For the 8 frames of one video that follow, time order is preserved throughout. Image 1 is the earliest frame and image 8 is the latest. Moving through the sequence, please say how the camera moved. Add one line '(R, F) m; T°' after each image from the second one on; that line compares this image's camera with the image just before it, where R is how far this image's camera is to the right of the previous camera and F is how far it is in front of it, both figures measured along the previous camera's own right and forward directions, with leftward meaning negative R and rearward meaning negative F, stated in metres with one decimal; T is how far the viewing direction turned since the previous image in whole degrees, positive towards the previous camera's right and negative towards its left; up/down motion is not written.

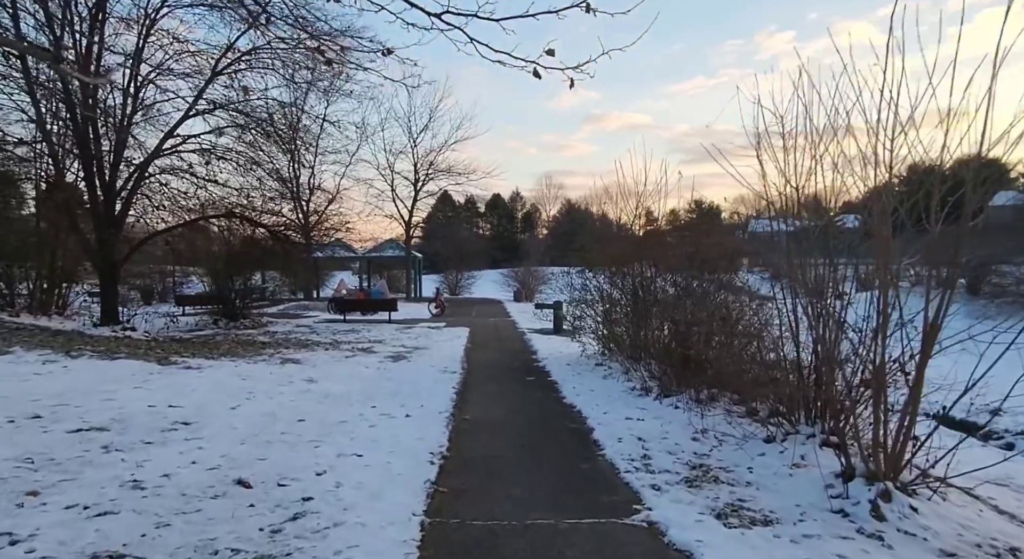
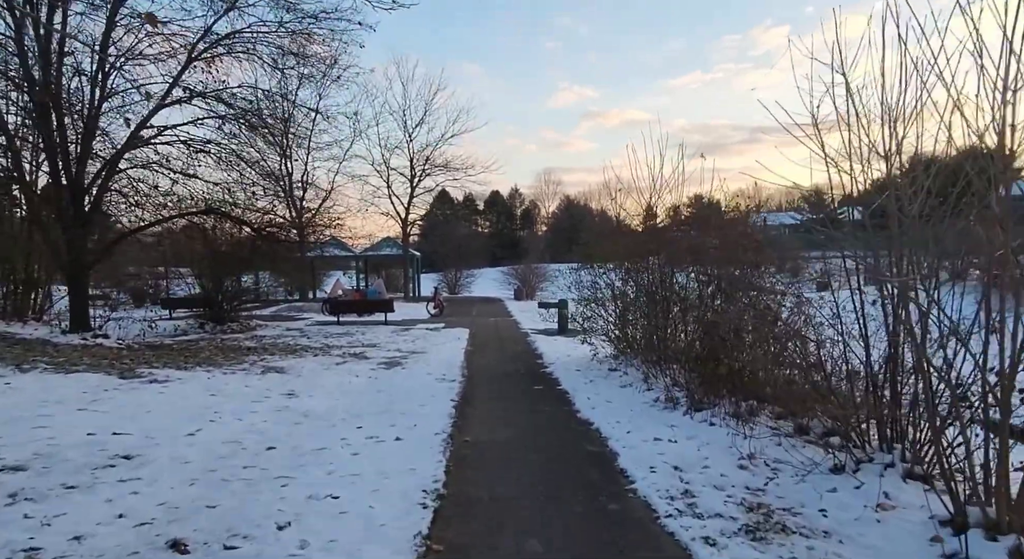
(-0.1, +1.0) m; 0°
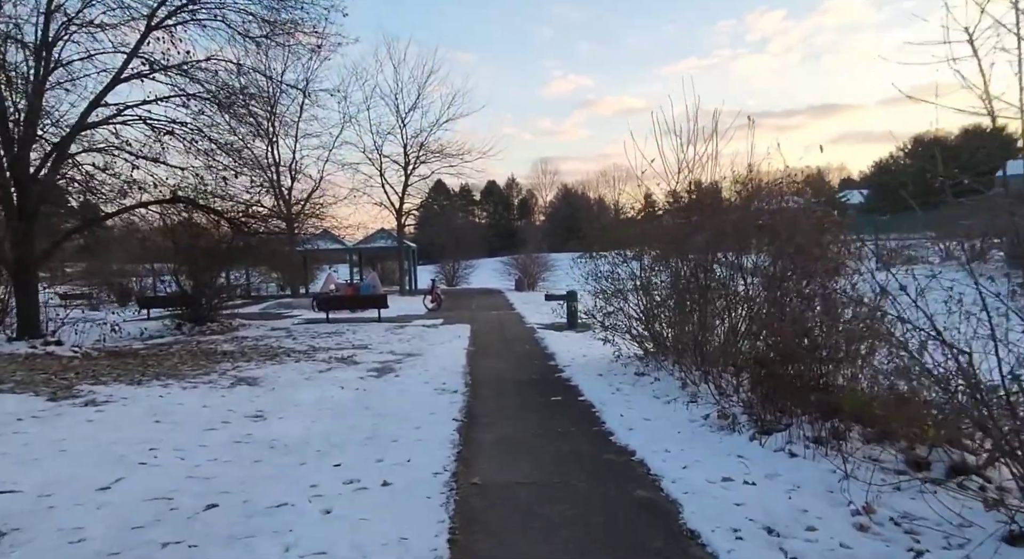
(-0.2, +1.4) m; 0°
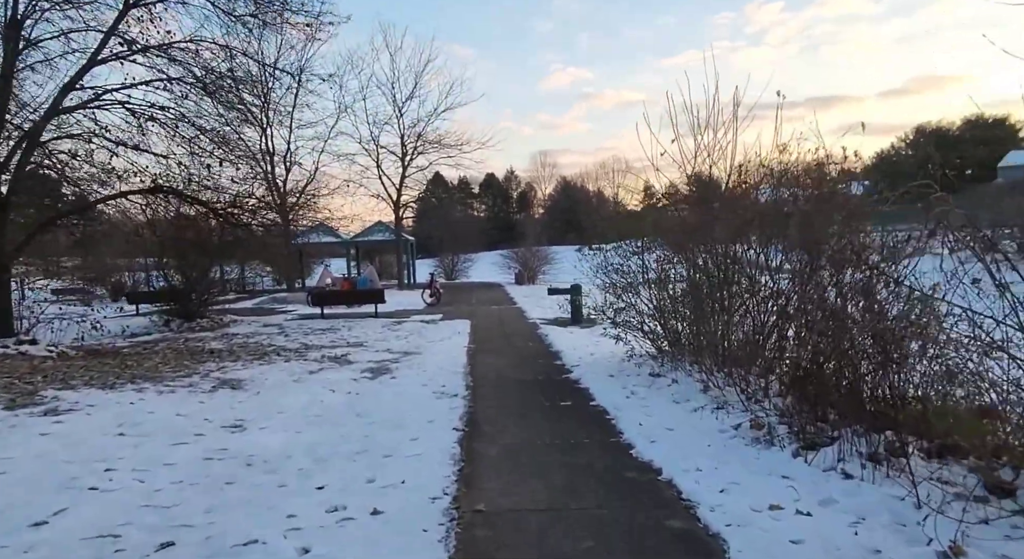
(-0.1, +0.7) m; 0°
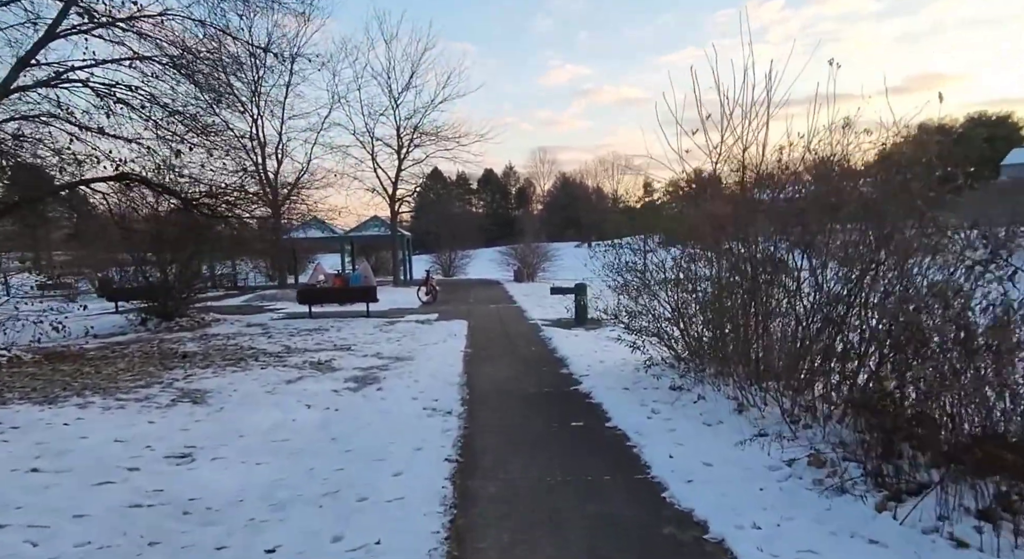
(-0.1, +1.0) m; 0°
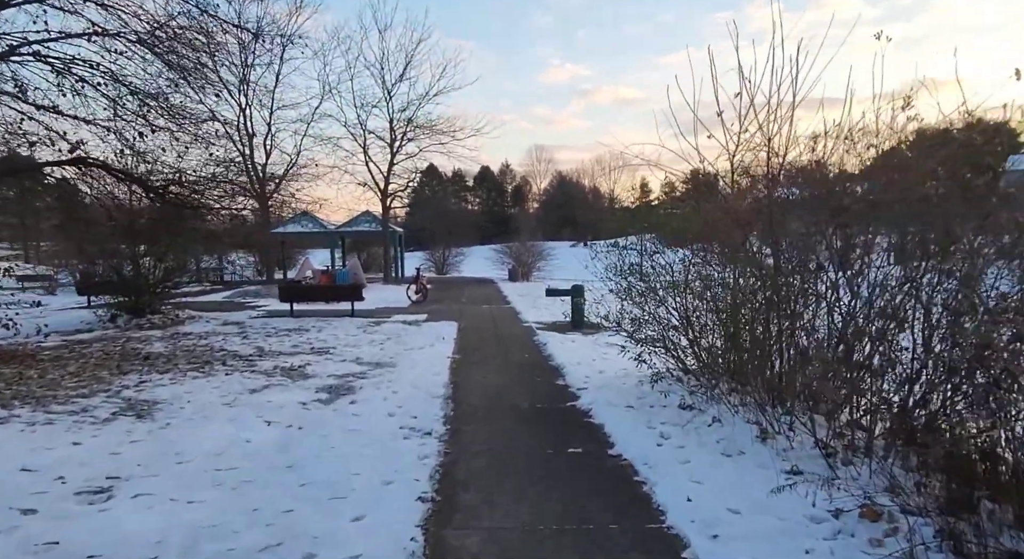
(0.0, +0.8) m; 0°
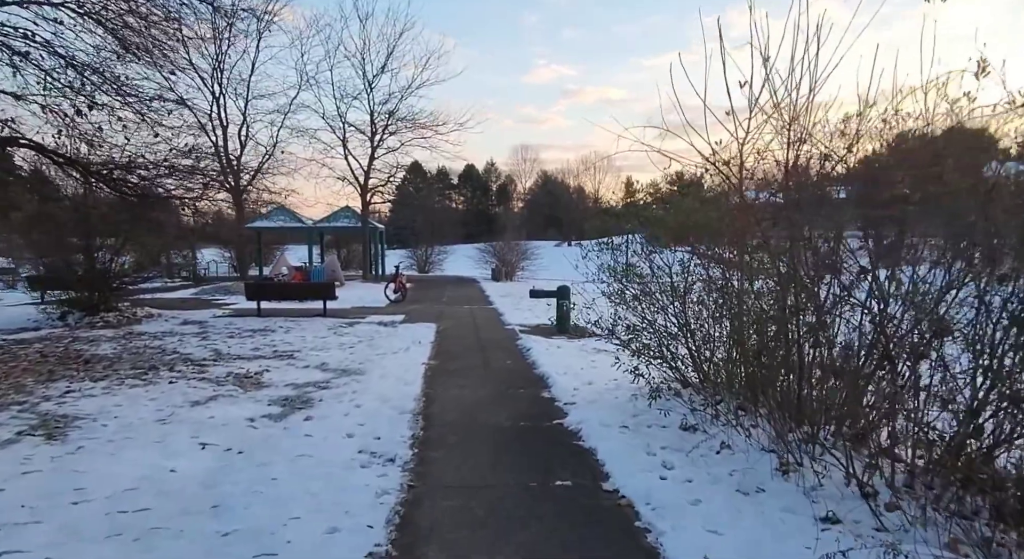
(0.0, +0.8) m; +1°
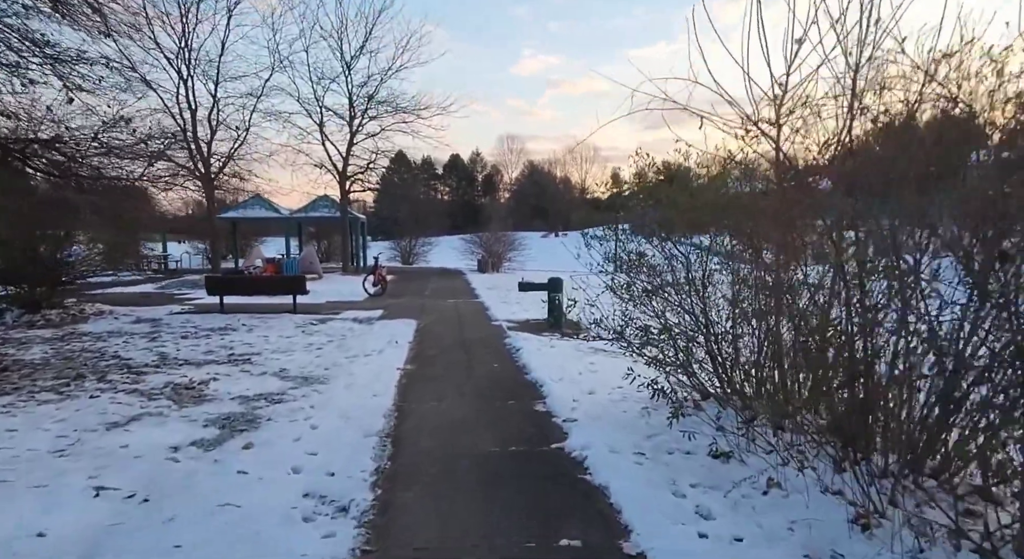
(0.0, +1.1) m; +1°
